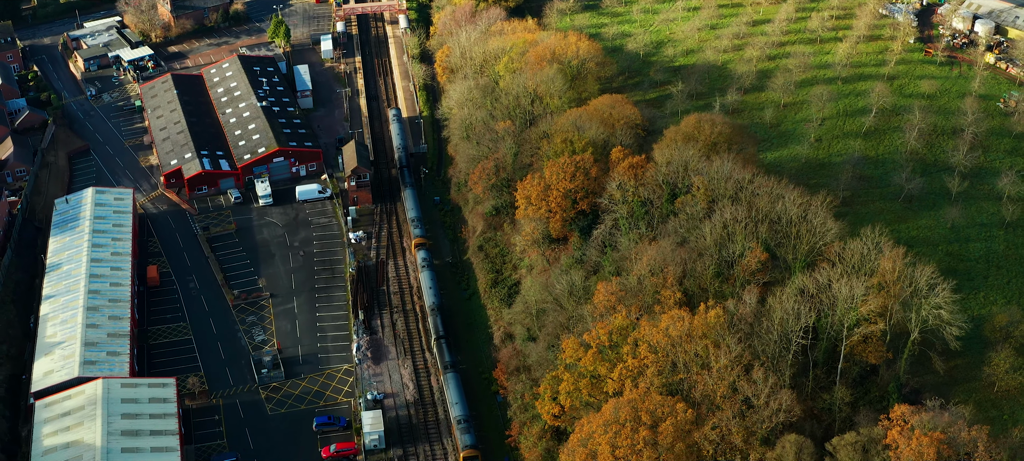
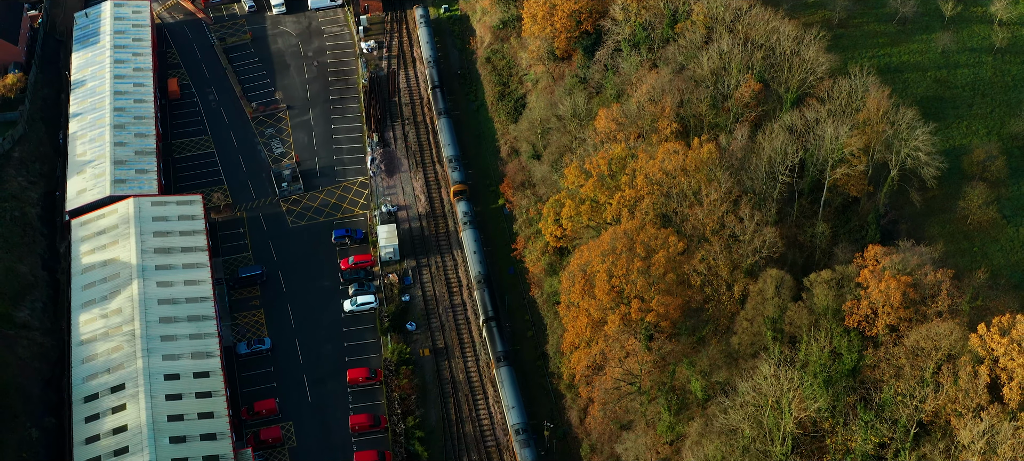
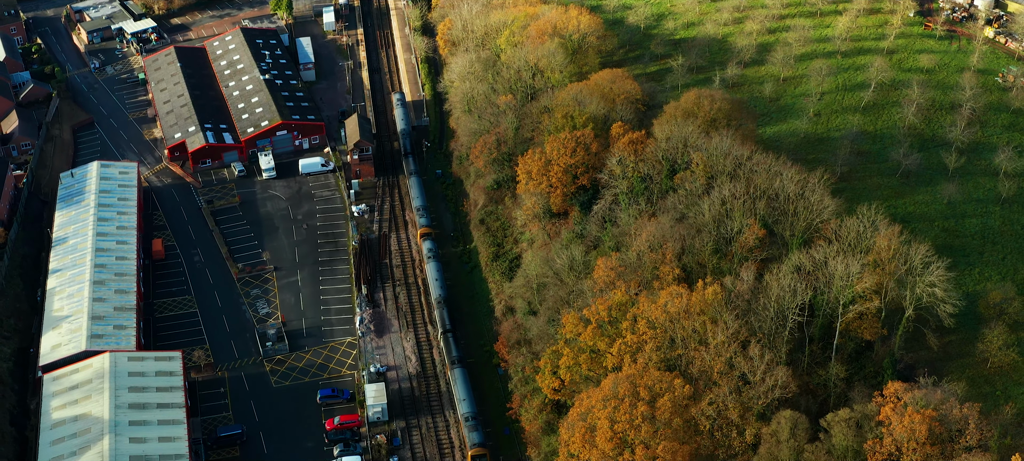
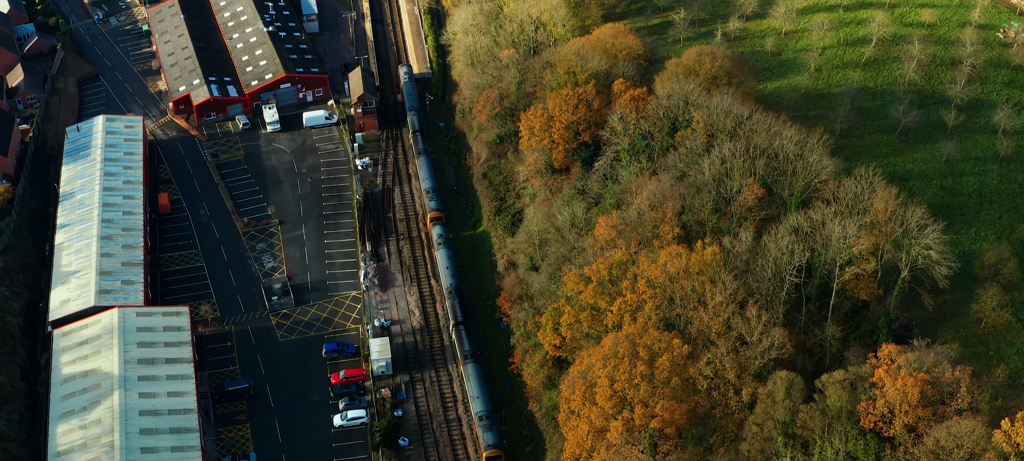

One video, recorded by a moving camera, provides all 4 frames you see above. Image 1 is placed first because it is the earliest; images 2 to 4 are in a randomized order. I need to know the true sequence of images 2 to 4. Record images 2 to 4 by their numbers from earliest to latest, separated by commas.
3, 4, 2
